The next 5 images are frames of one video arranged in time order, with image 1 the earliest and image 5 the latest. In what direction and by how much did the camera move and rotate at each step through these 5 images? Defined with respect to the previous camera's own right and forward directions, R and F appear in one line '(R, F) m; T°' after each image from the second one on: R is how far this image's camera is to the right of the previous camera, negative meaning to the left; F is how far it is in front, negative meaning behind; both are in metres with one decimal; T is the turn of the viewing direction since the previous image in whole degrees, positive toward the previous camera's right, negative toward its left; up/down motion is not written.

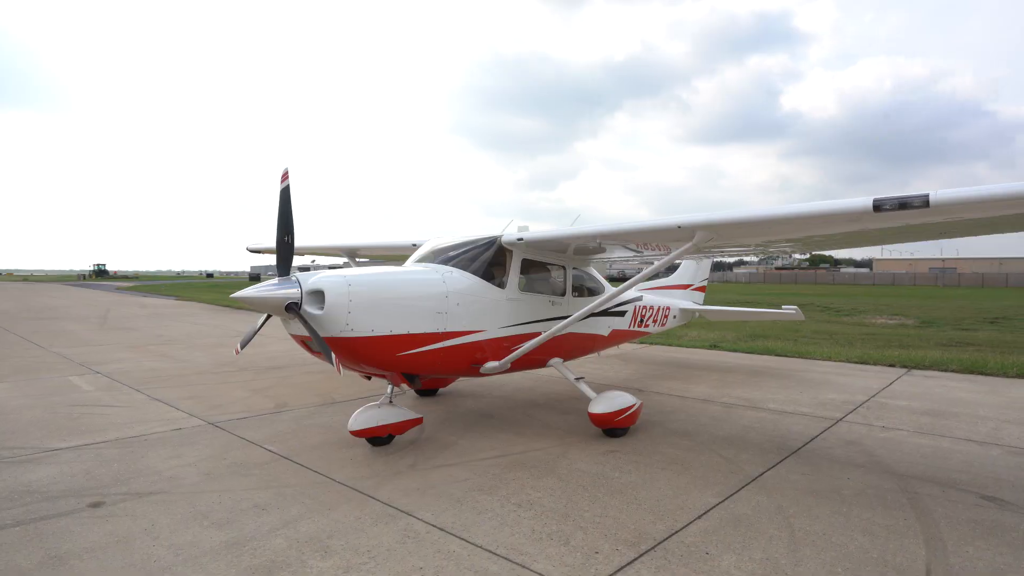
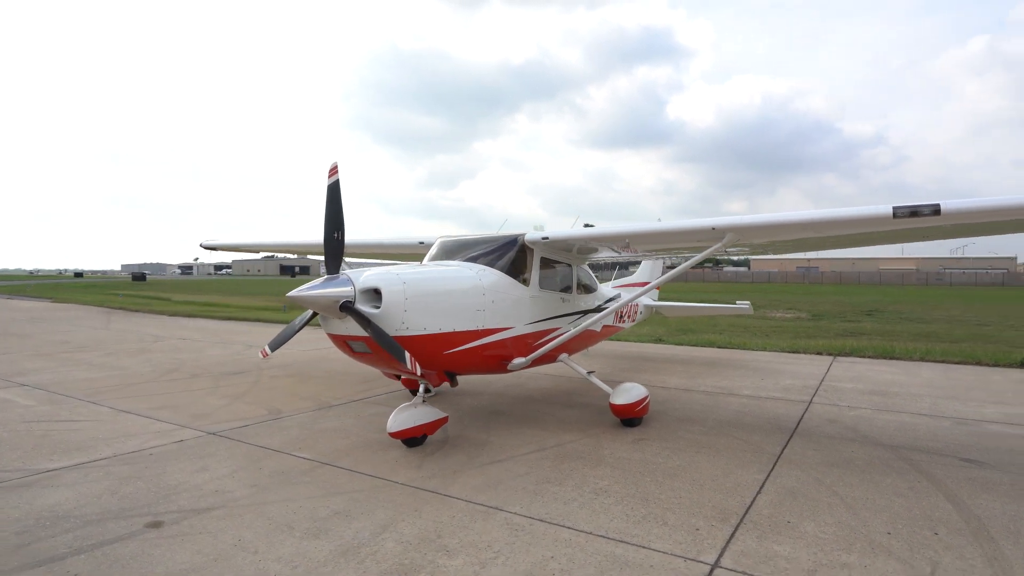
(-1.0, 0.0) m; +10°
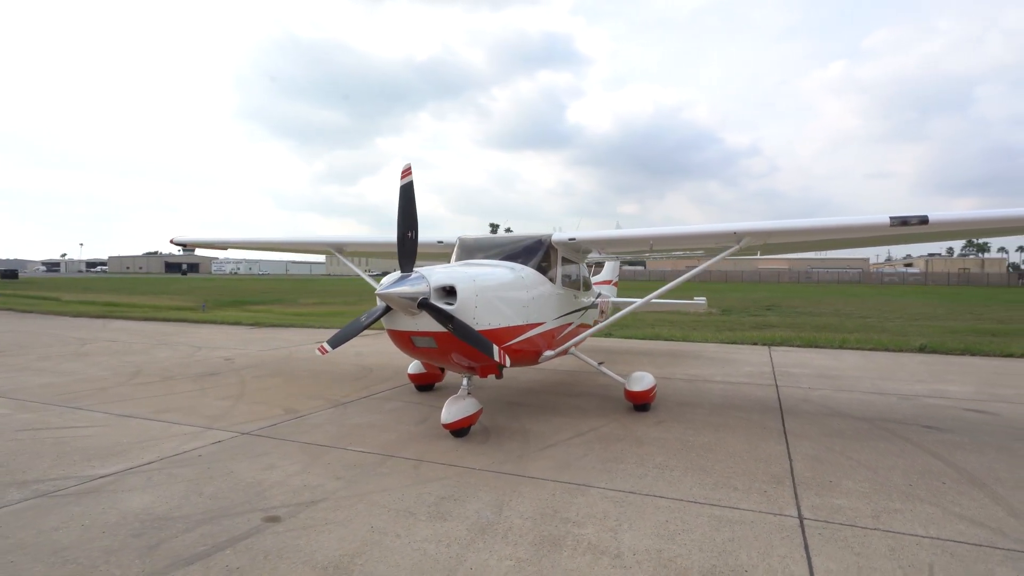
(-1.1, -0.2) m; +10°
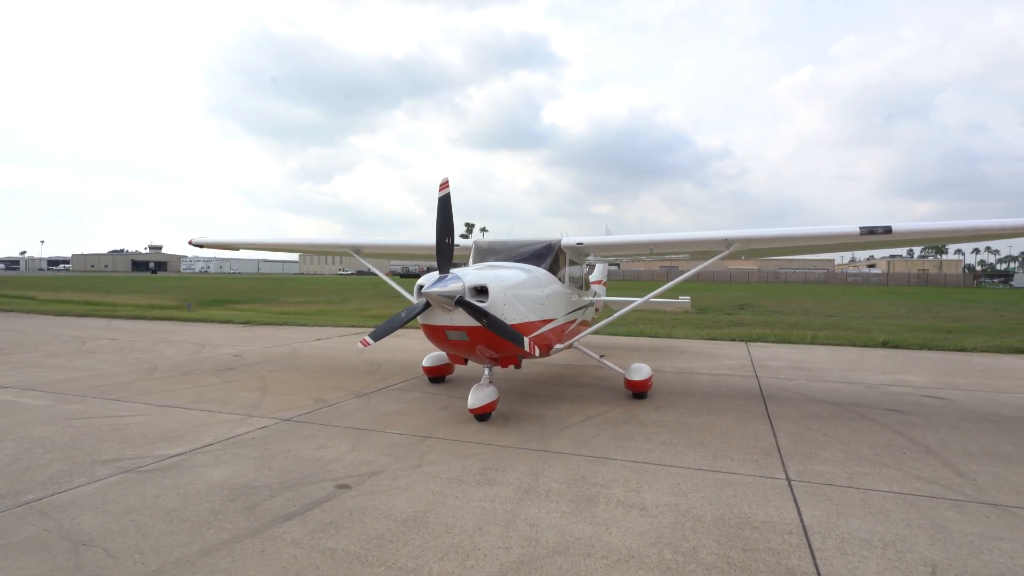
(-0.4, -0.5) m; +3°
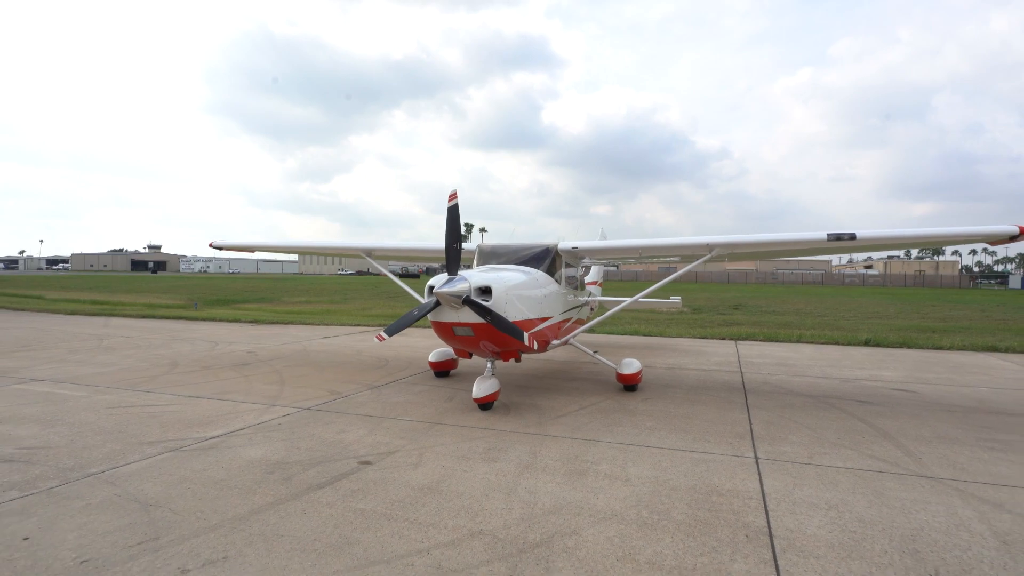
(0.0, -0.5) m; 0°
